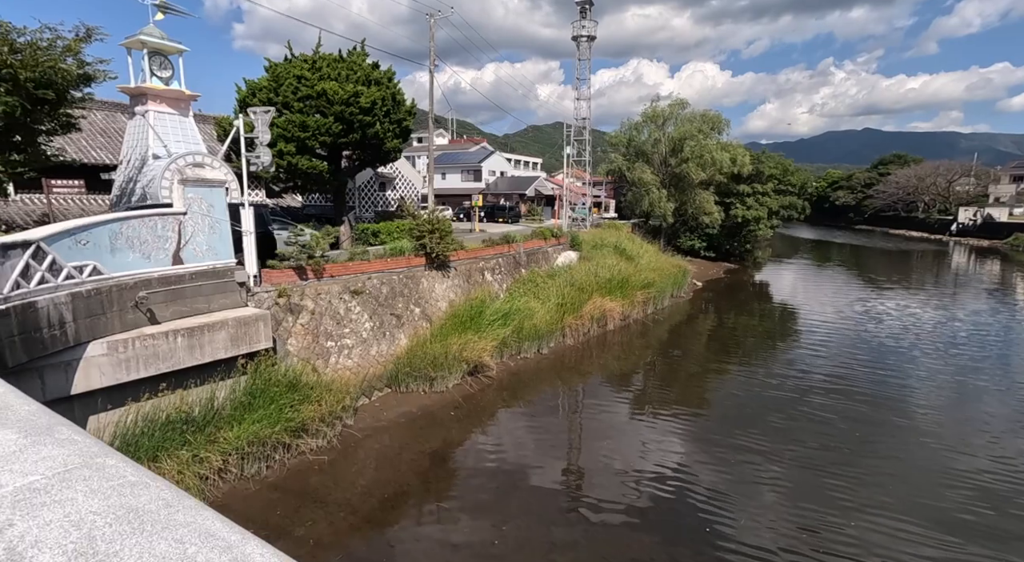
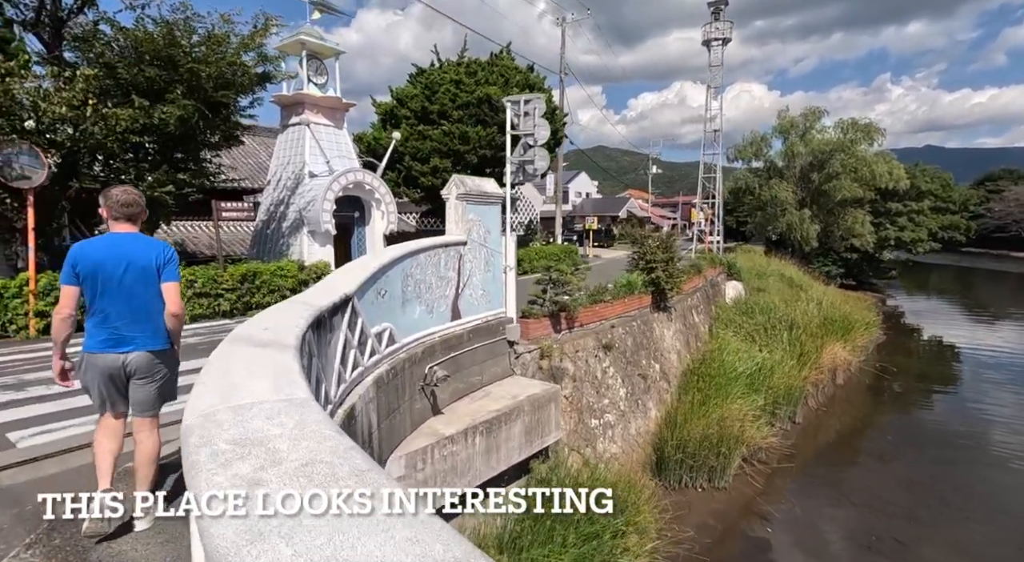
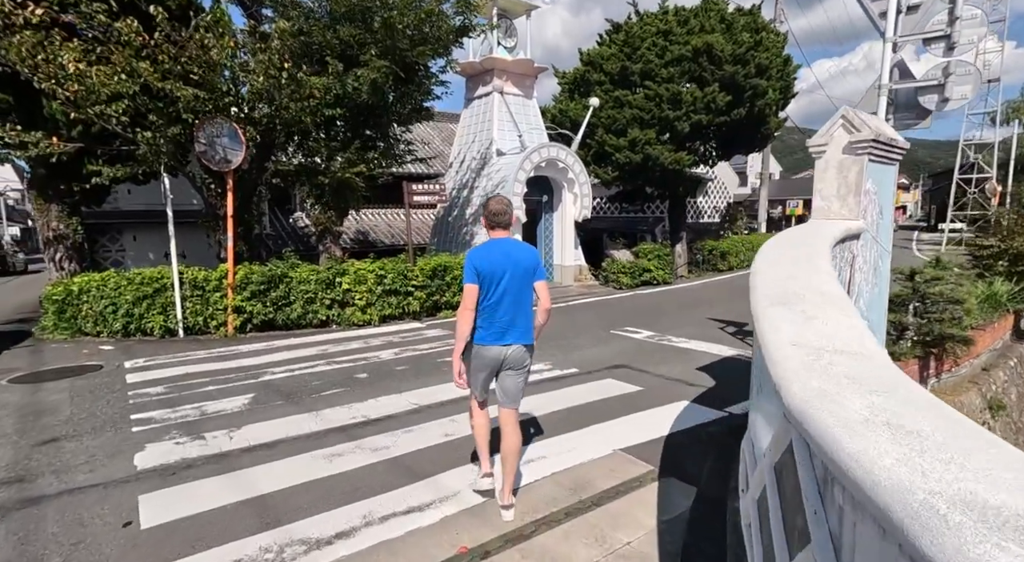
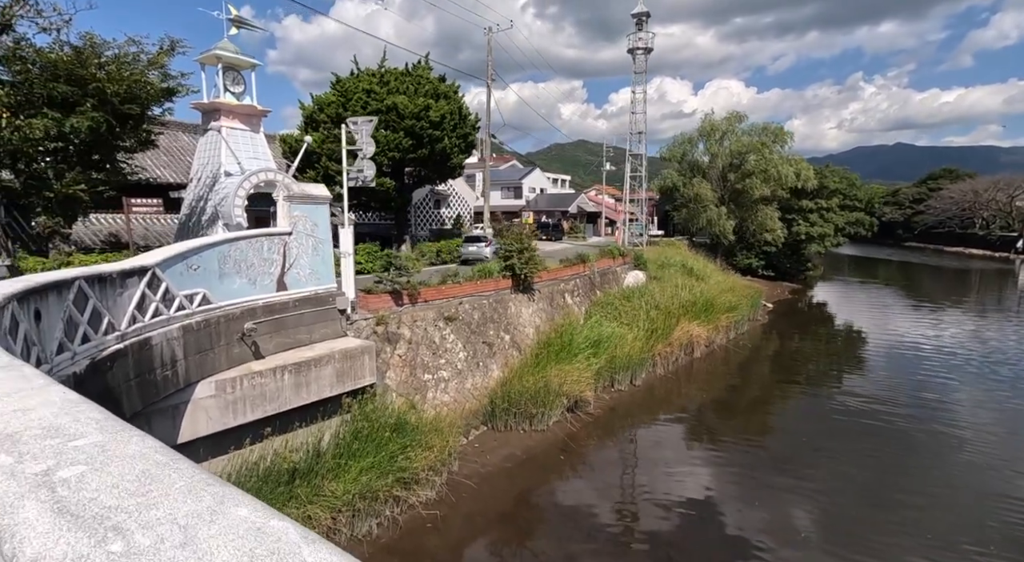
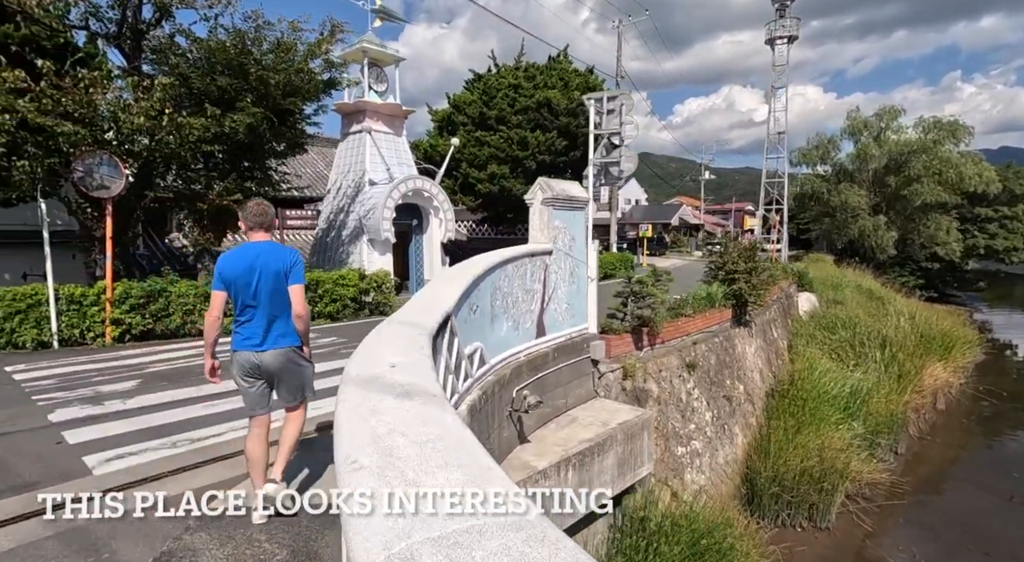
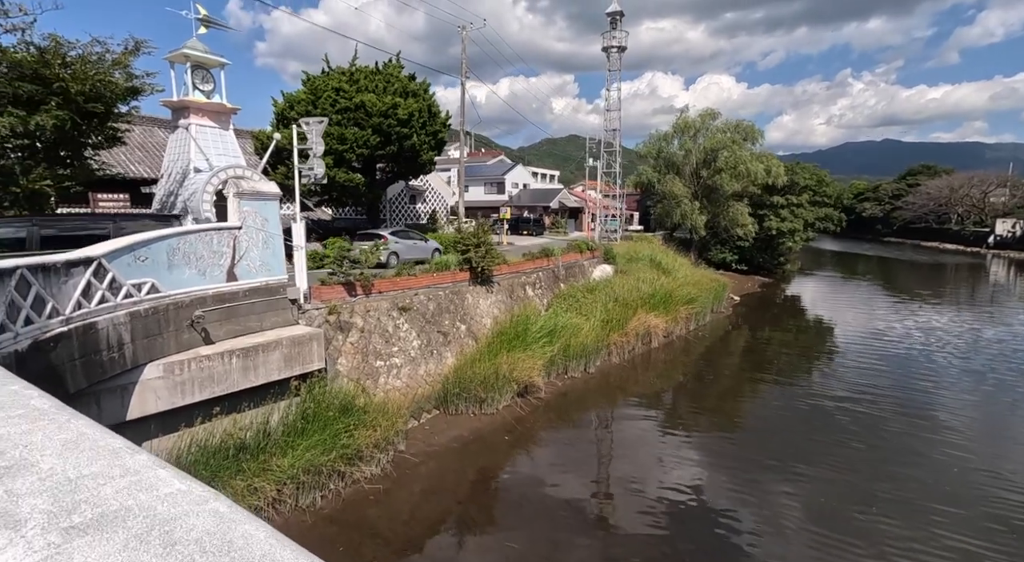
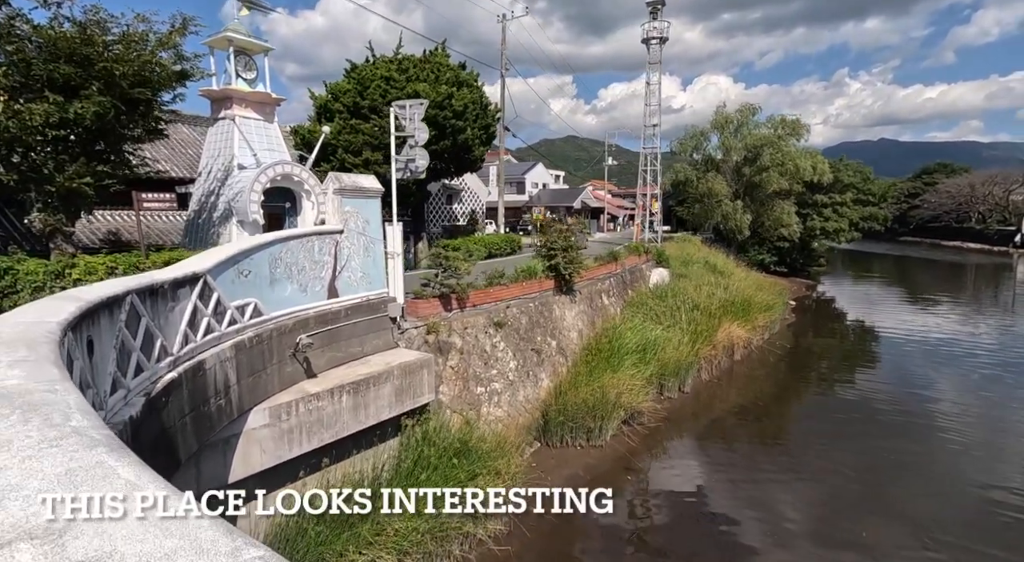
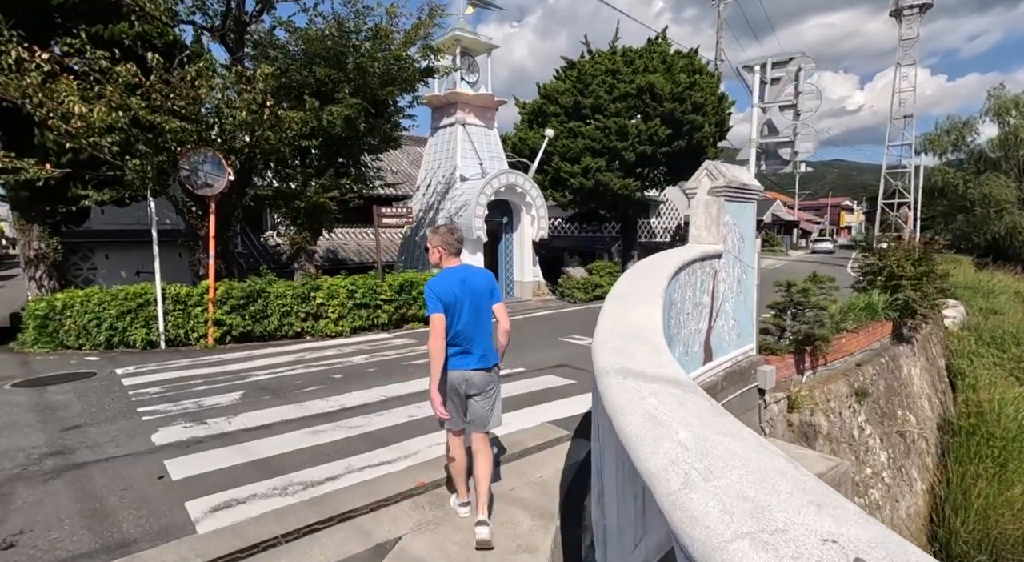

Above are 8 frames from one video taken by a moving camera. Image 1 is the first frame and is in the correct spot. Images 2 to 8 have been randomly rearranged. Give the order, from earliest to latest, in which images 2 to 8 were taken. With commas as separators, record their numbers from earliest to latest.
6, 4, 7, 2, 5, 8, 3
